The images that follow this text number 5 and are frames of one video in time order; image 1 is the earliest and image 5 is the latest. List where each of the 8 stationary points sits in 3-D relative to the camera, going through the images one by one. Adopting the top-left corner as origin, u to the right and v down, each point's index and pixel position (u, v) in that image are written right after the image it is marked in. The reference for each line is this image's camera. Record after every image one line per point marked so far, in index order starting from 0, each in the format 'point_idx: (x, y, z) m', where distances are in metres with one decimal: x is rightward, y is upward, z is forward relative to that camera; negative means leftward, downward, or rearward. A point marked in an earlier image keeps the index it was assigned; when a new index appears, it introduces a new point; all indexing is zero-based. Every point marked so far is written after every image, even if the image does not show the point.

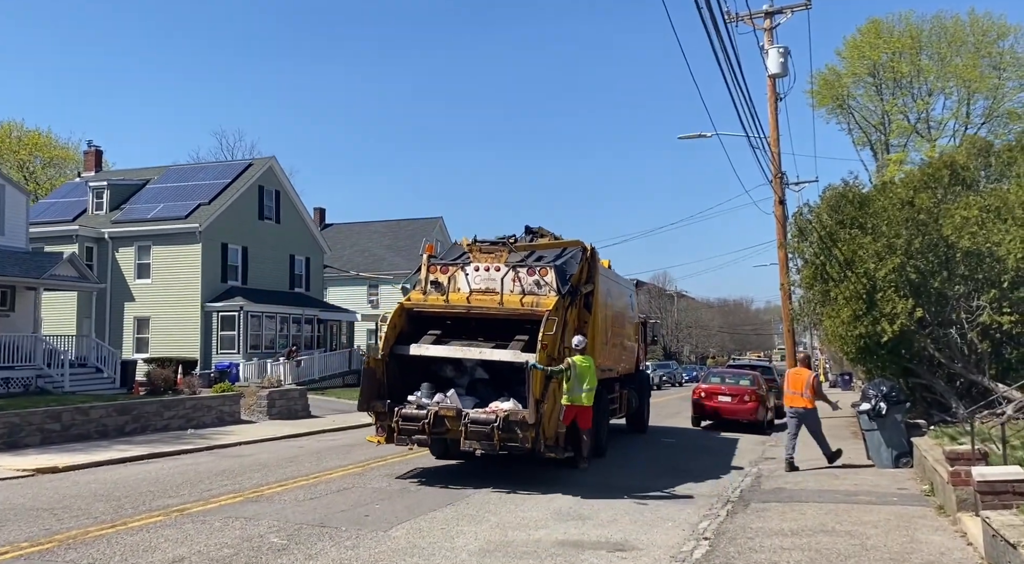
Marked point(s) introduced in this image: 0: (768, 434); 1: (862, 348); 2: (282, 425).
0: (+5.6, -3.3, +18.6) m
1: (+6.4, -1.2, +15.7) m
2: (-5.0, -3.2, +18.9) m
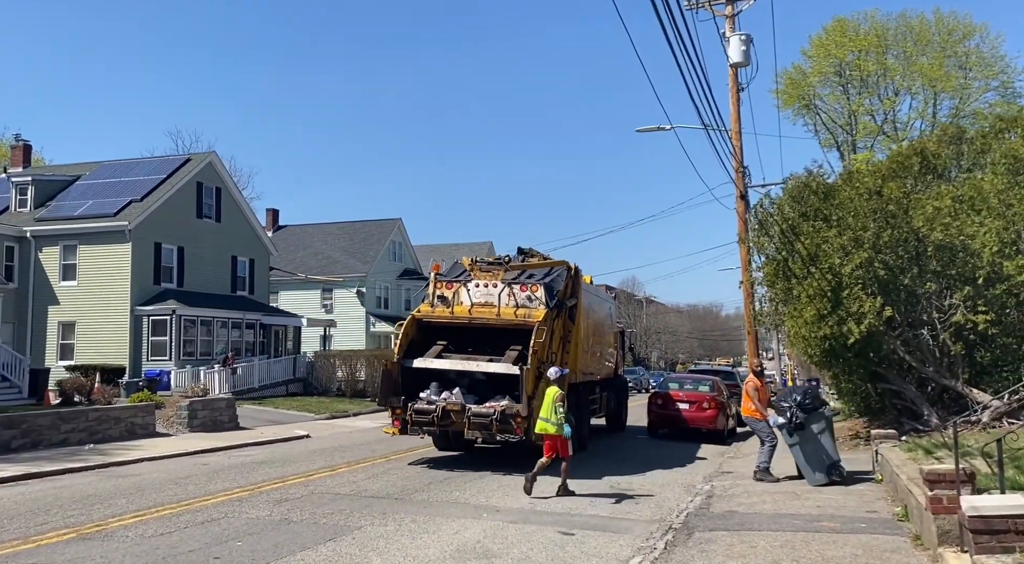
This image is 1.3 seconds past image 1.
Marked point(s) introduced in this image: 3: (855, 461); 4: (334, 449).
0: (+4.4, -3.2, +17.3) m
1: (+5.3, -1.2, +14.5) m
2: (-6.2, -3.2, +17.3) m
3: (+4.8, -2.5, +12.0) m
4: (-3.1, -2.9, +15.0) m
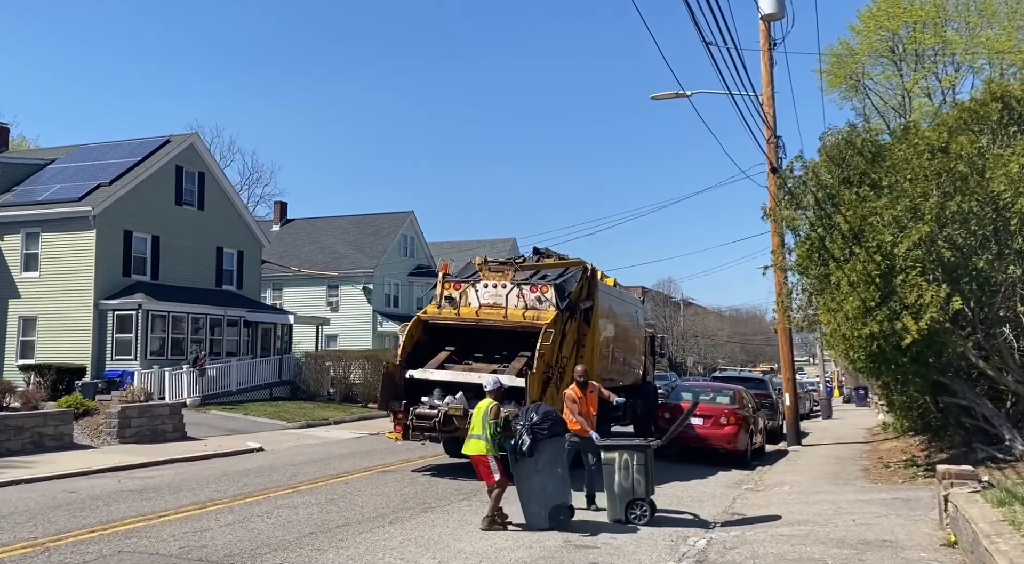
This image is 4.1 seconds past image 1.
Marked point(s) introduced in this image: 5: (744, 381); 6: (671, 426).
0: (+4.0, -3.1, +14.2) m
1: (+4.8, -1.0, +11.3) m
2: (-6.6, -2.9, +14.7) m
3: (+4.1, -2.3, +8.9) m
4: (-3.6, -2.7, +12.3) m
5: (+5.1, -2.1, +19.0) m
6: (+2.6, -2.3, +13.9) m
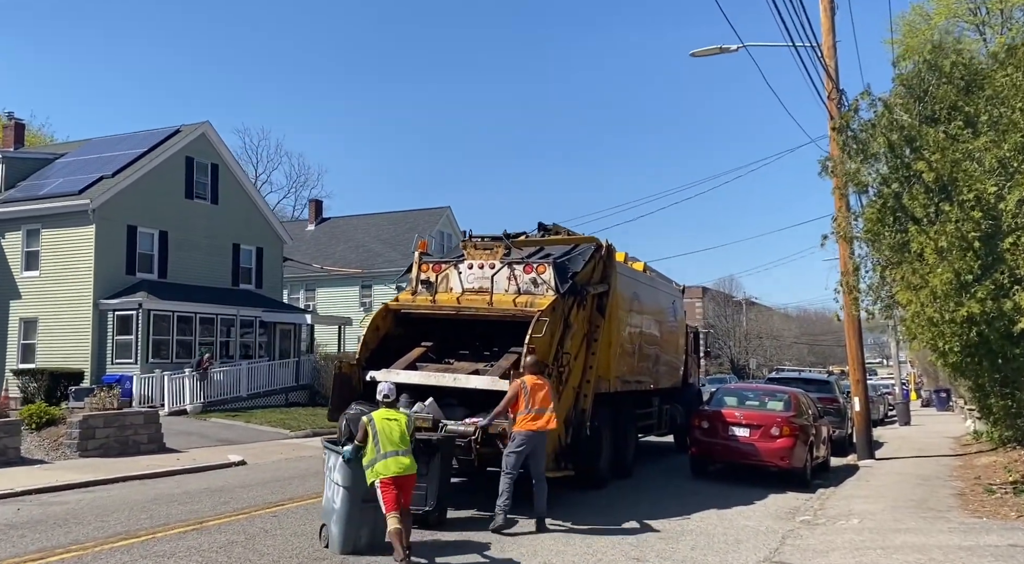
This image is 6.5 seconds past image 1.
0: (+4.1, -2.8, +11.5) m
1: (+4.6, -0.7, +8.6) m
2: (-6.5, -2.8, +12.8) m
3: (+3.8, -2.0, +6.2) m
4: (-3.6, -2.5, +10.2) m
5: (+5.5, -1.9, +16.2) m
6: (+2.6, -2.1, +11.4) m
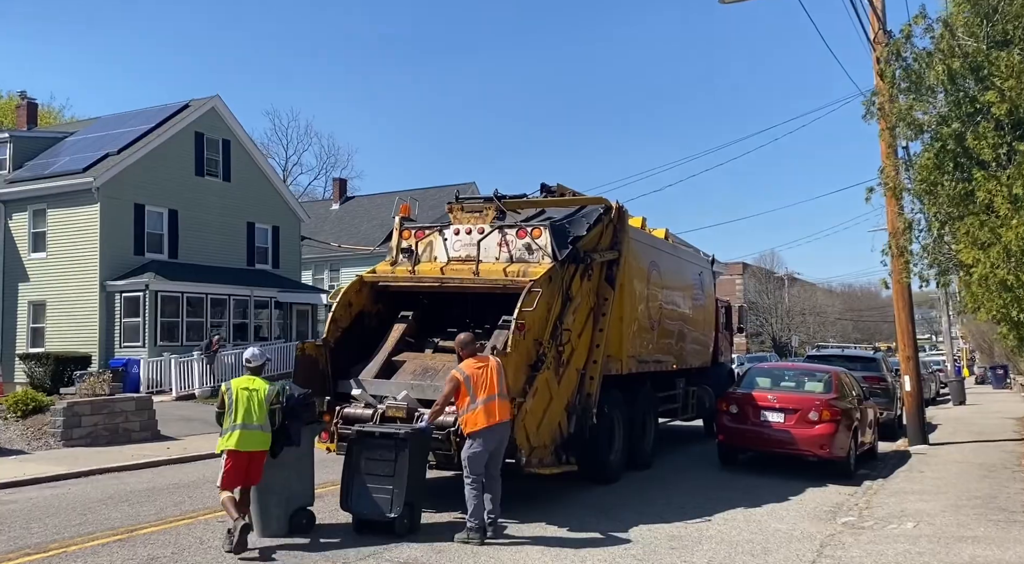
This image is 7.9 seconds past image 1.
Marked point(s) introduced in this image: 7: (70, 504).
0: (+4.1, -2.3, +10.1) m
1: (+4.5, -0.3, +7.2) m
2: (-6.3, -2.5, +11.9) m
3: (+3.6, -1.7, +4.8) m
4: (-3.6, -2.2, +9.1) m
5: (+5.8, -1.3, +14.7) m
6: (+2.7, -1.7, +10.1) m
7: (-4.1, -2.1, +8.1) m
